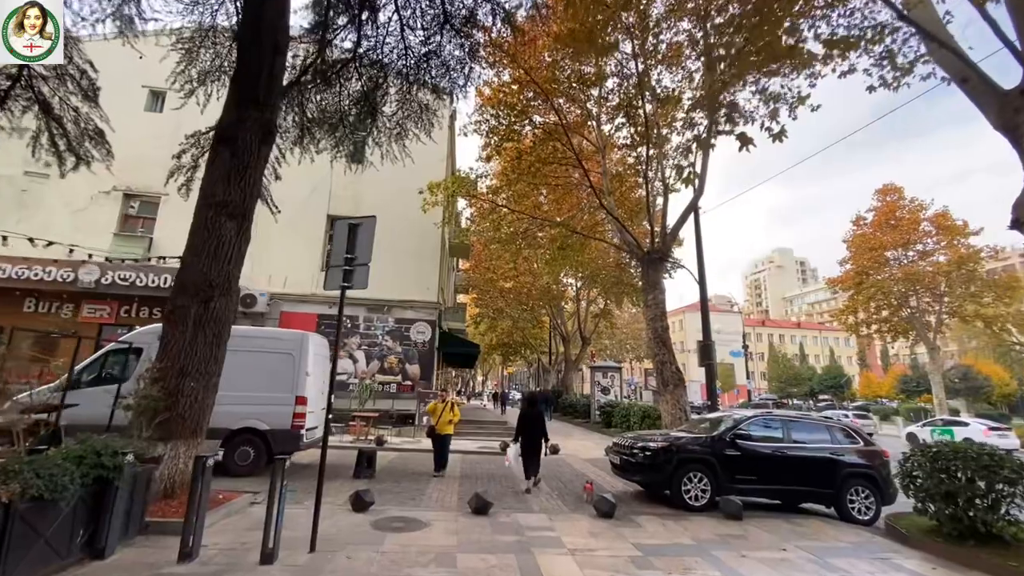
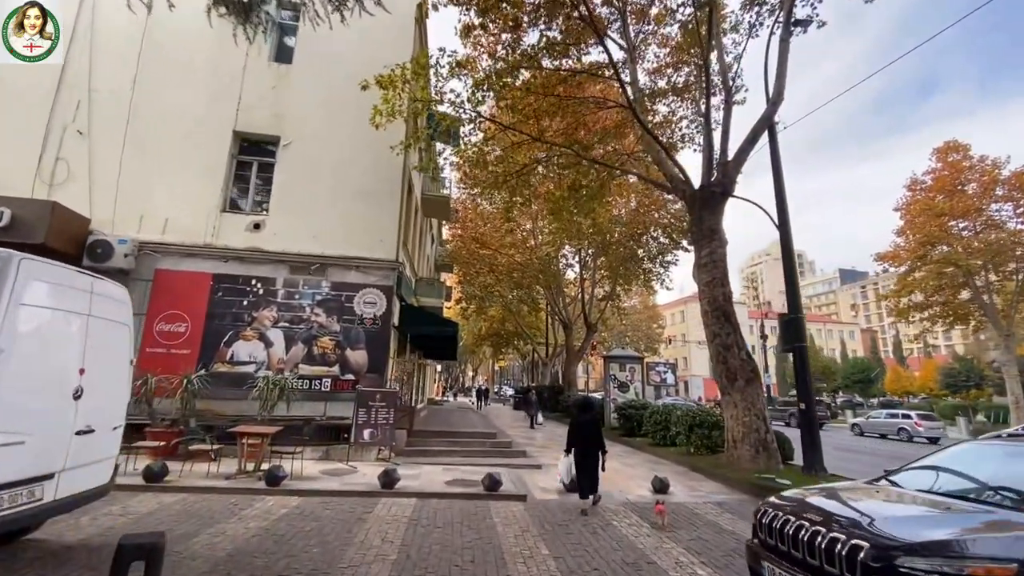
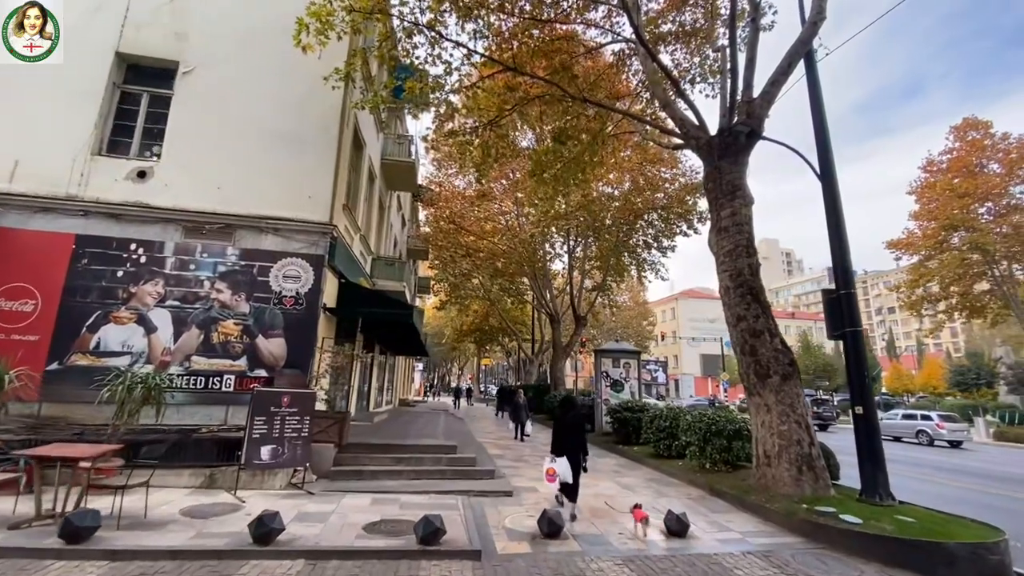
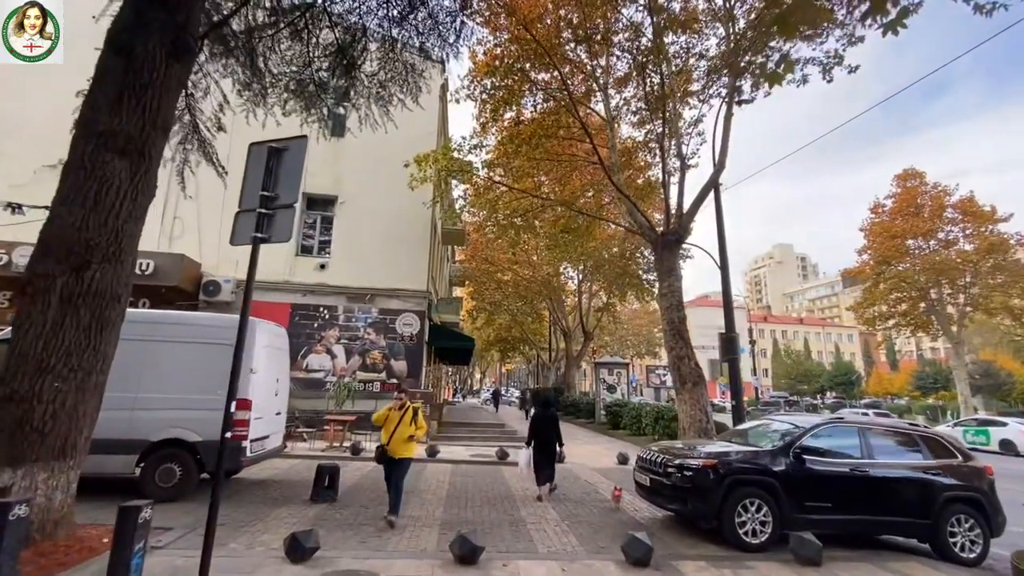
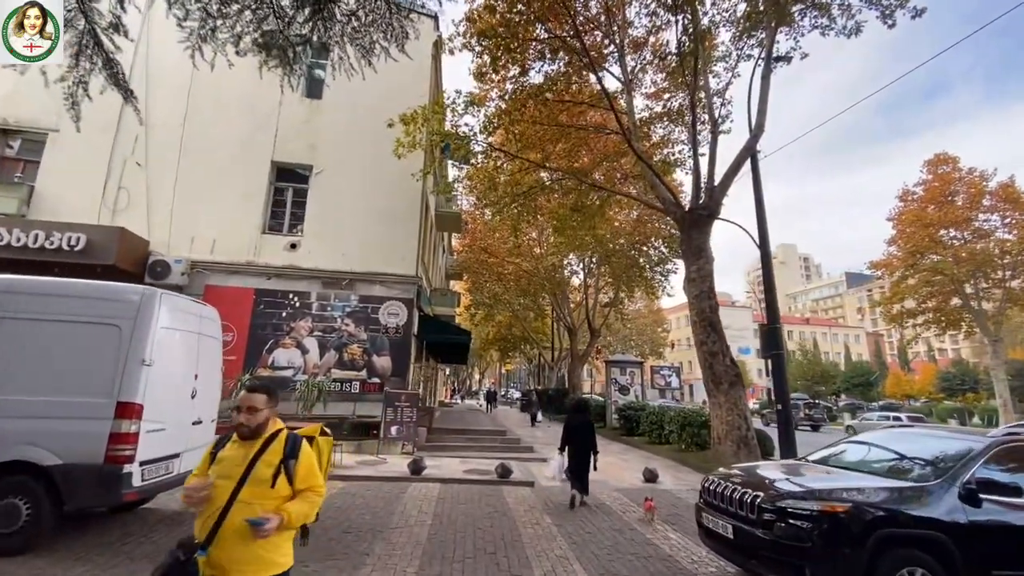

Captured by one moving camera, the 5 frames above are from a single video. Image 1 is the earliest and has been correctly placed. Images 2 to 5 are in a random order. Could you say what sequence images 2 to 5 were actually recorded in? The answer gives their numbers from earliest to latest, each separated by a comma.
4, 5, 2, 3
